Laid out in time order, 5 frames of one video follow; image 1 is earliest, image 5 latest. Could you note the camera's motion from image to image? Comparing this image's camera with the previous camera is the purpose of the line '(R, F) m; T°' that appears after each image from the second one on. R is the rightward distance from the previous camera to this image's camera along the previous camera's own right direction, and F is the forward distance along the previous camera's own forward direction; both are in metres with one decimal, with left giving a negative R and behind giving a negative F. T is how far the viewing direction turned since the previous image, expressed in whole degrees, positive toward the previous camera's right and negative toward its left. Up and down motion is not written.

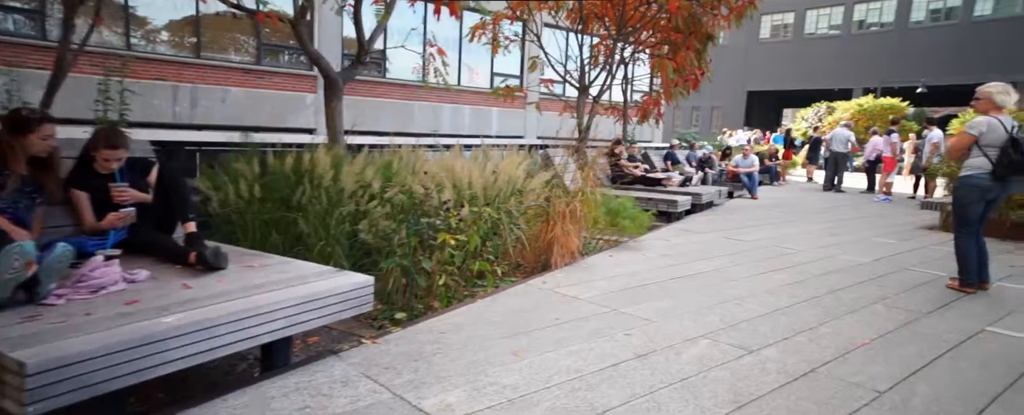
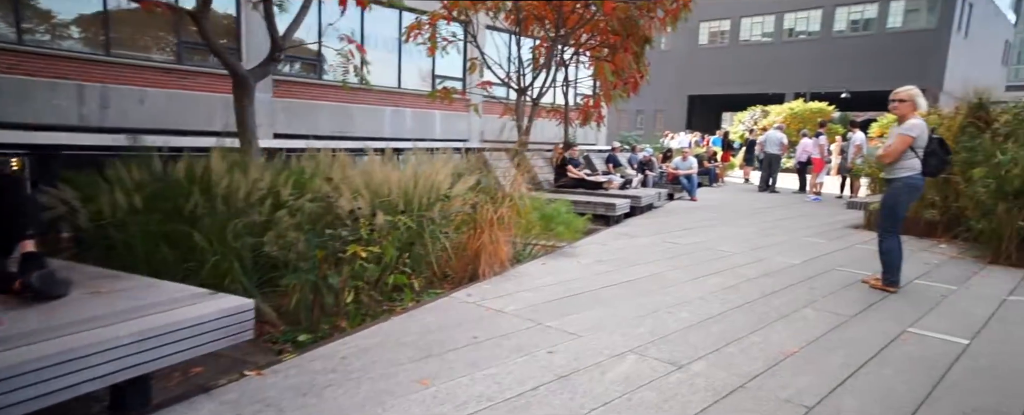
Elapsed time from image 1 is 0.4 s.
(+0.1, +0.2) m; +5°
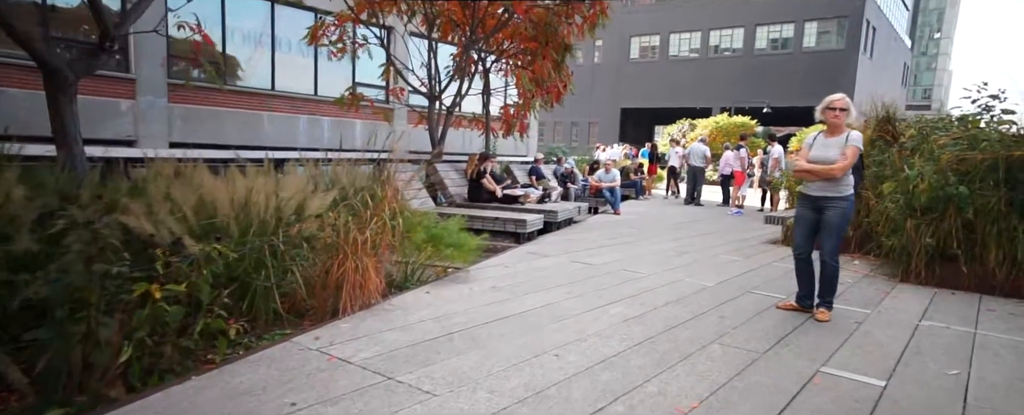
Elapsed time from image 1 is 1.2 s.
(+0.4, +0.6) m; +6°
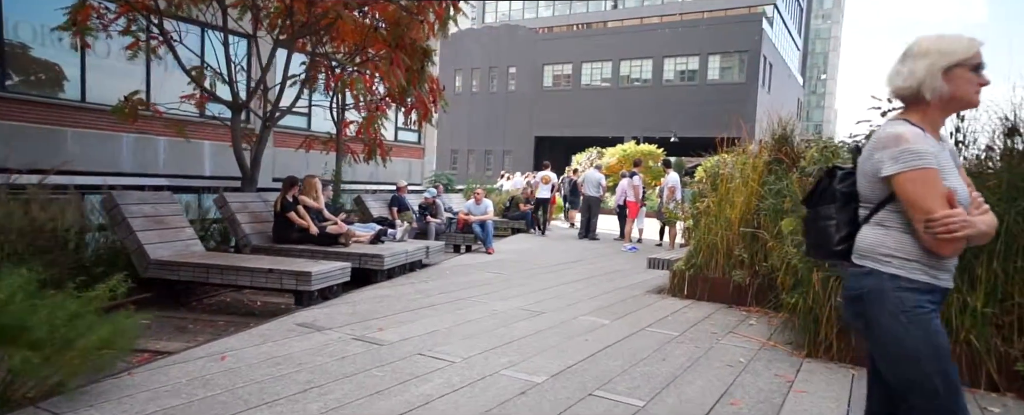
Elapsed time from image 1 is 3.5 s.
(+1.1, +1.9) m; +7°
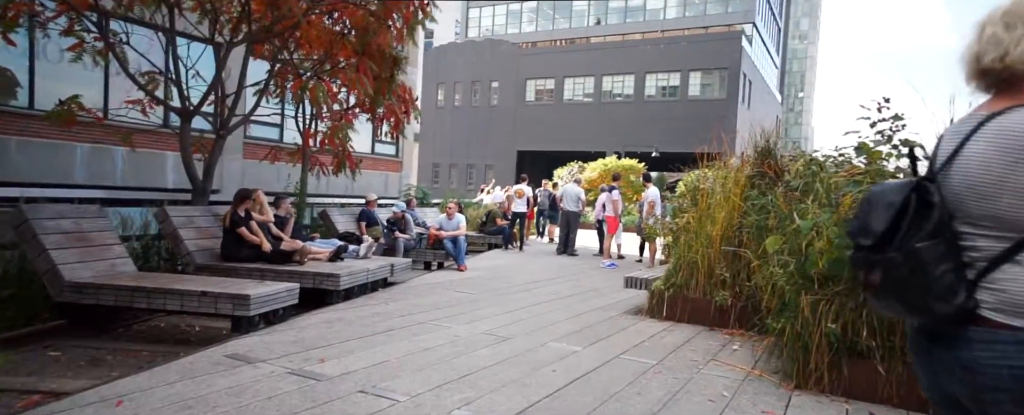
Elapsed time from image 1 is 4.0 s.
(+0.2, +0.5) m; +1°
